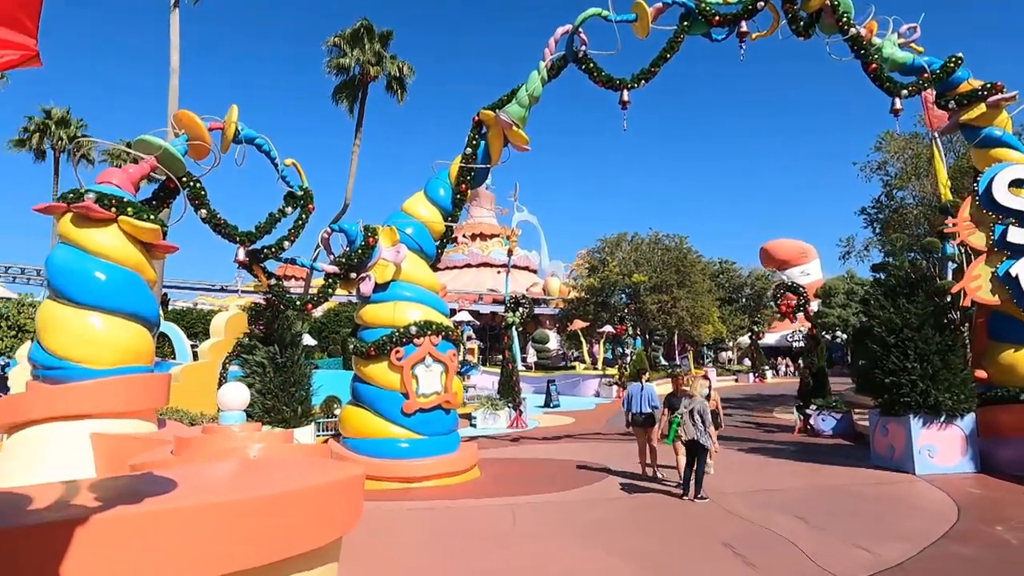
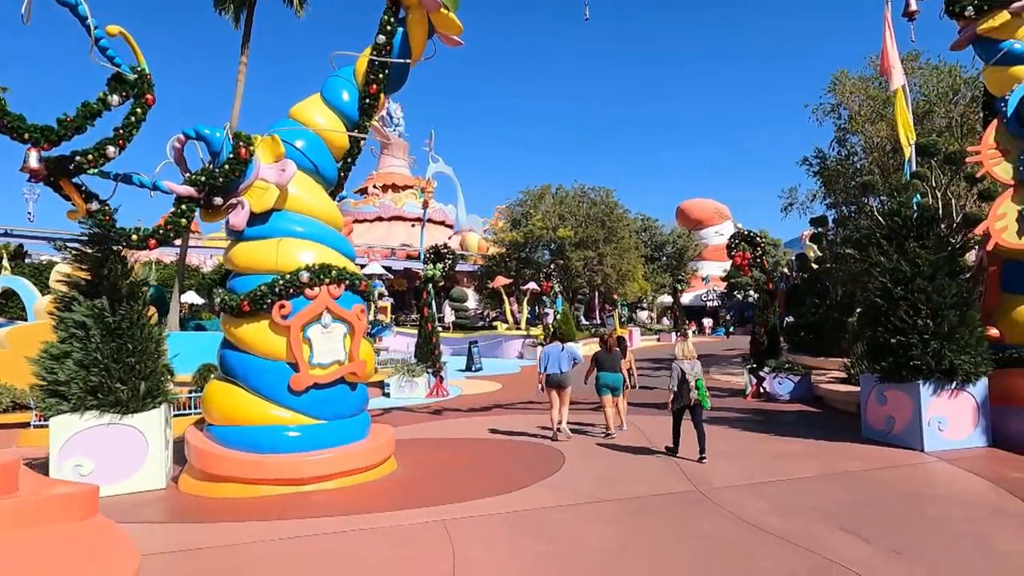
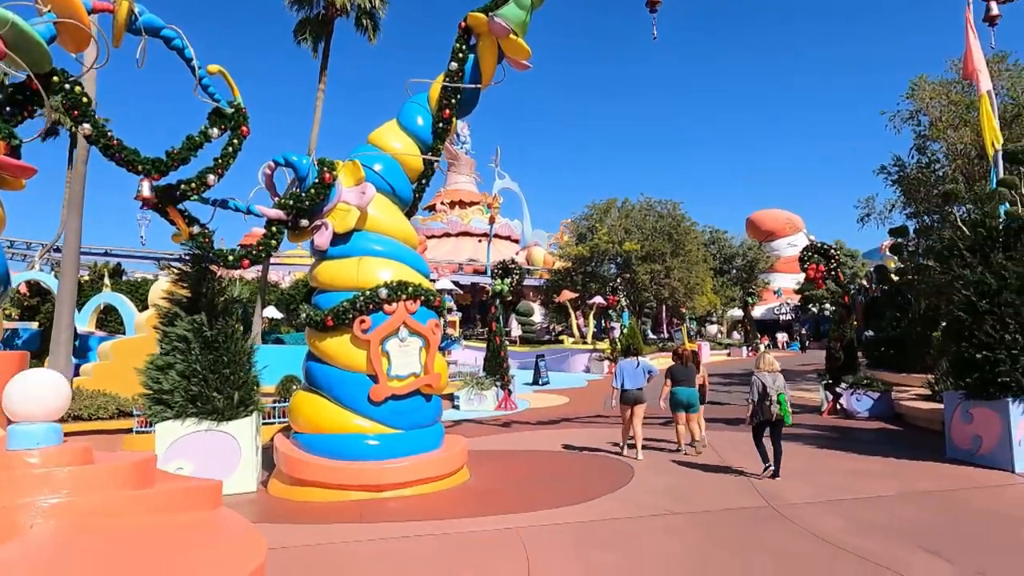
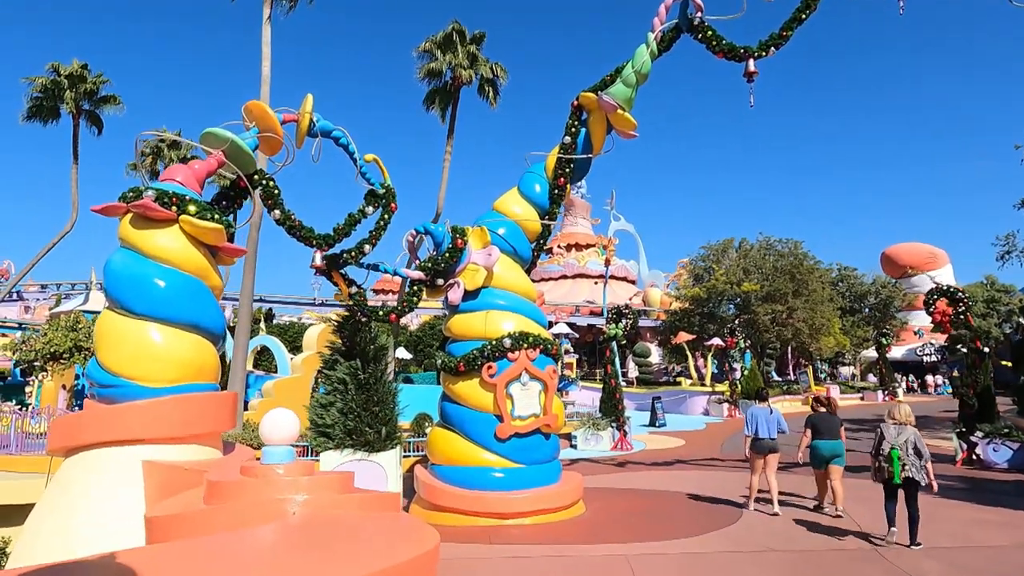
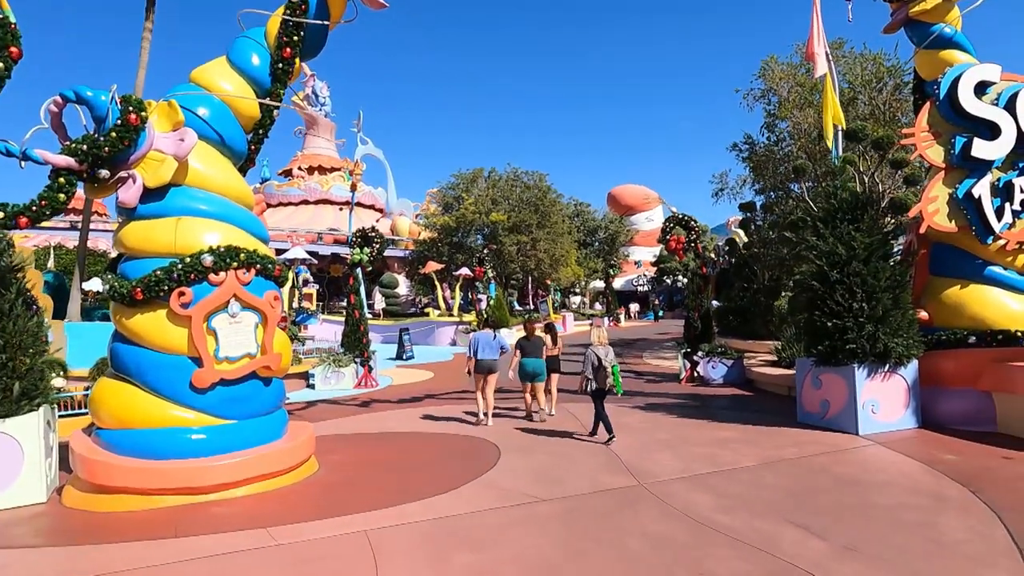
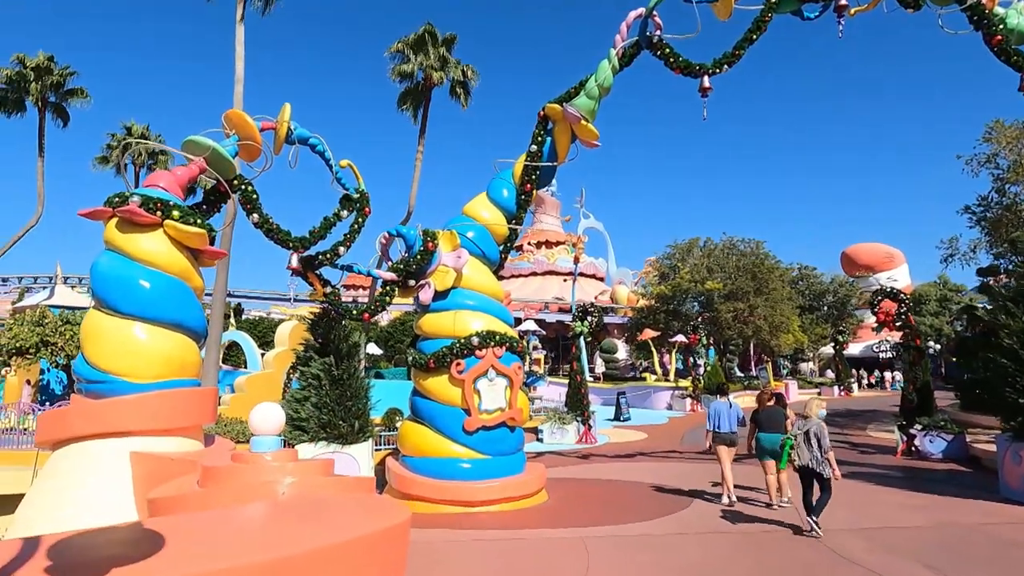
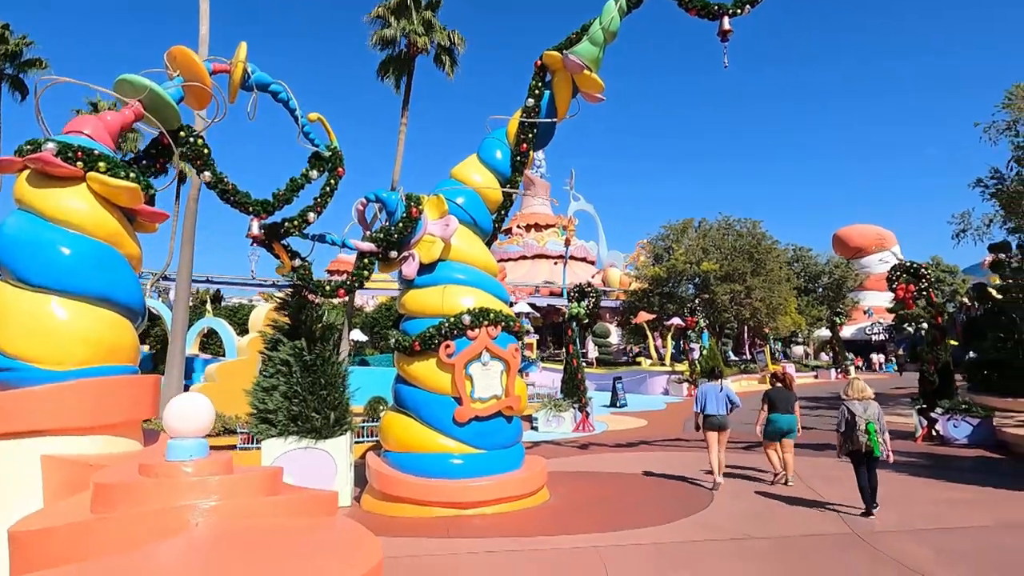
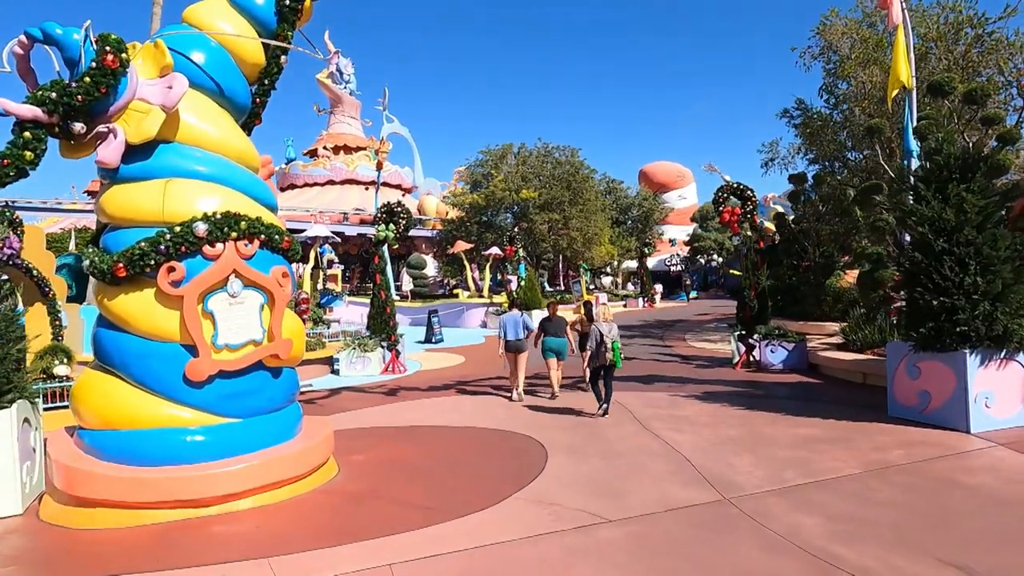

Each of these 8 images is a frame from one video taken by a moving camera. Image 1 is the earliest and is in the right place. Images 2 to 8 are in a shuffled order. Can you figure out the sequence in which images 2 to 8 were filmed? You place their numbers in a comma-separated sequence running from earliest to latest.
6, 4, 7, 3, 2, 5, 8
